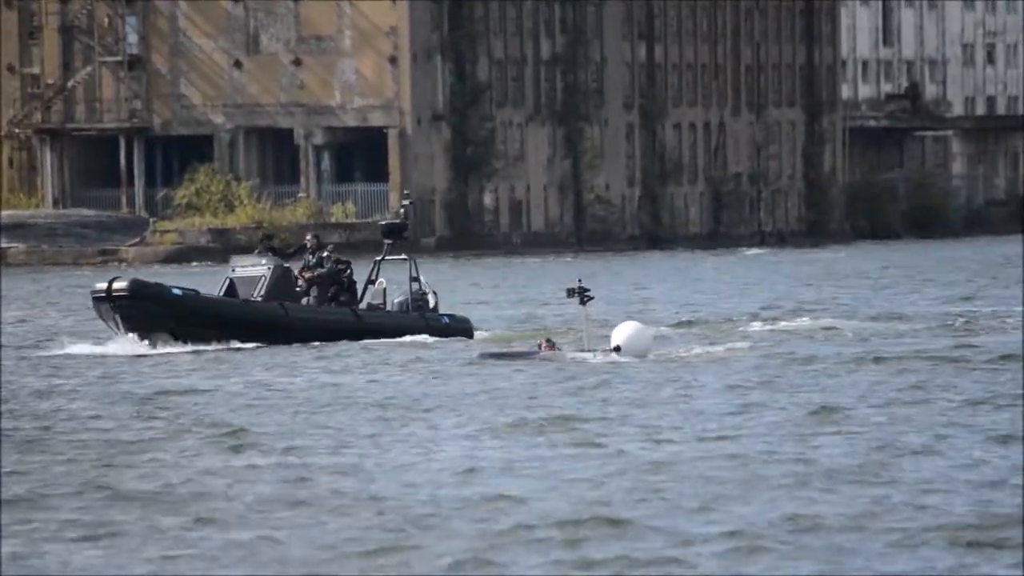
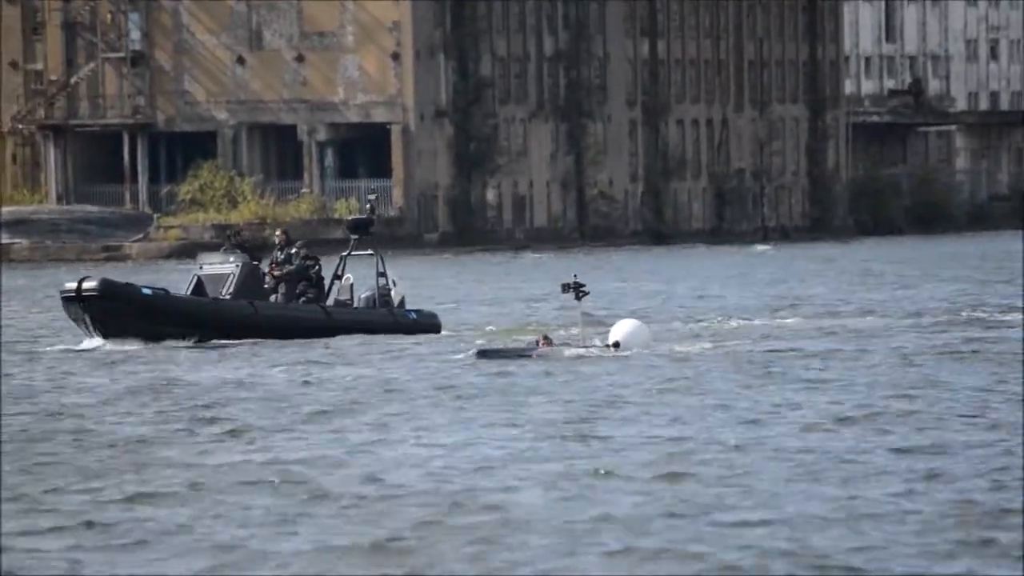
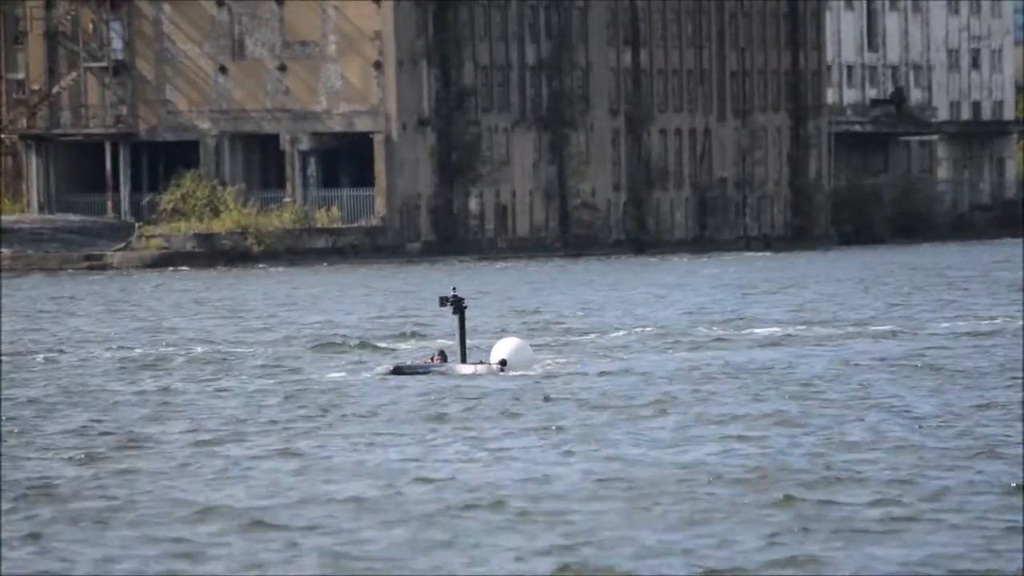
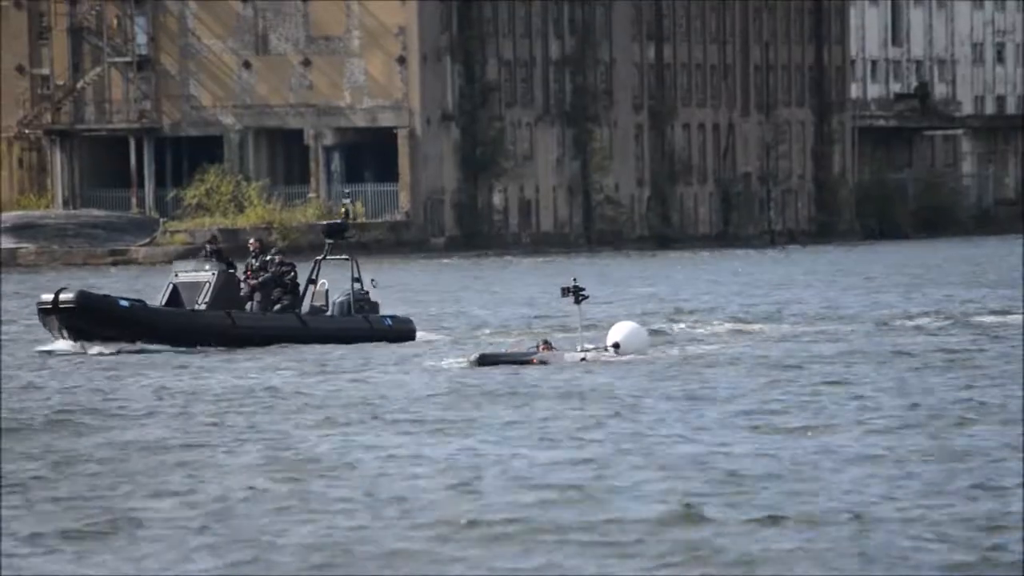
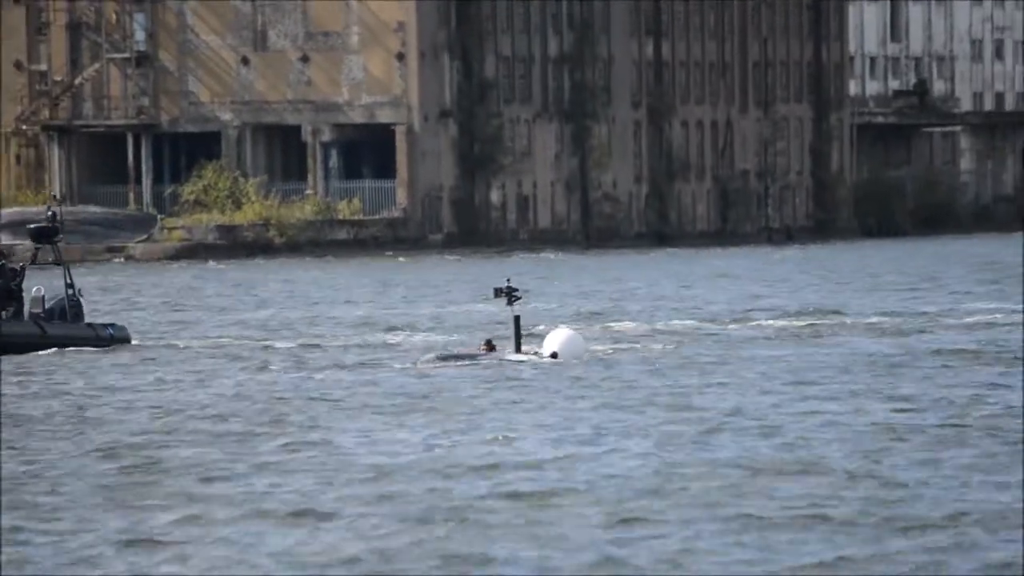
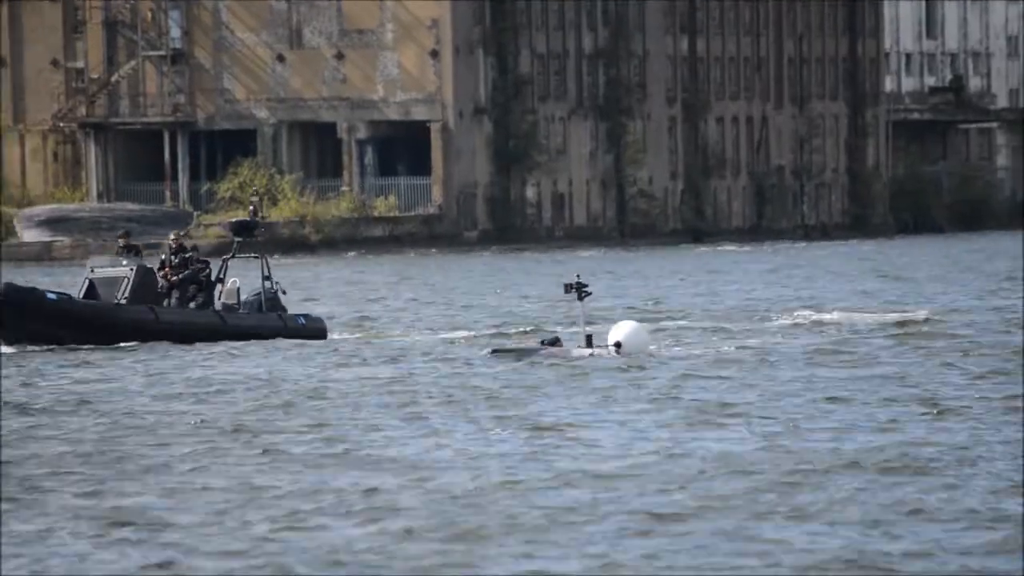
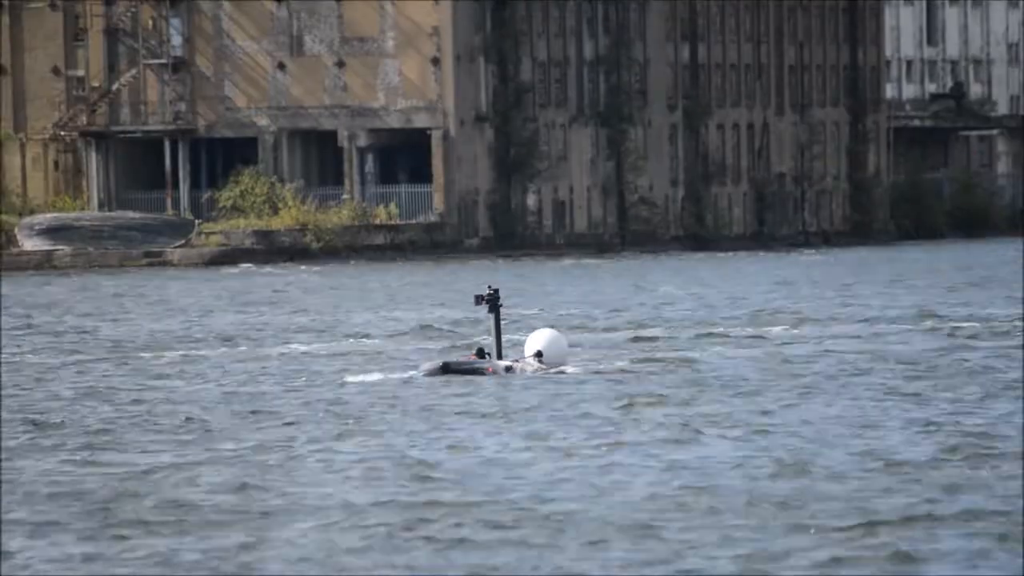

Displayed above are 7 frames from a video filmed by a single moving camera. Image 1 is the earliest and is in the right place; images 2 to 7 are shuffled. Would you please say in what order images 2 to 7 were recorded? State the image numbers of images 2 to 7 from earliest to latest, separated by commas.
2, 4, 6, 5, 3, 7
